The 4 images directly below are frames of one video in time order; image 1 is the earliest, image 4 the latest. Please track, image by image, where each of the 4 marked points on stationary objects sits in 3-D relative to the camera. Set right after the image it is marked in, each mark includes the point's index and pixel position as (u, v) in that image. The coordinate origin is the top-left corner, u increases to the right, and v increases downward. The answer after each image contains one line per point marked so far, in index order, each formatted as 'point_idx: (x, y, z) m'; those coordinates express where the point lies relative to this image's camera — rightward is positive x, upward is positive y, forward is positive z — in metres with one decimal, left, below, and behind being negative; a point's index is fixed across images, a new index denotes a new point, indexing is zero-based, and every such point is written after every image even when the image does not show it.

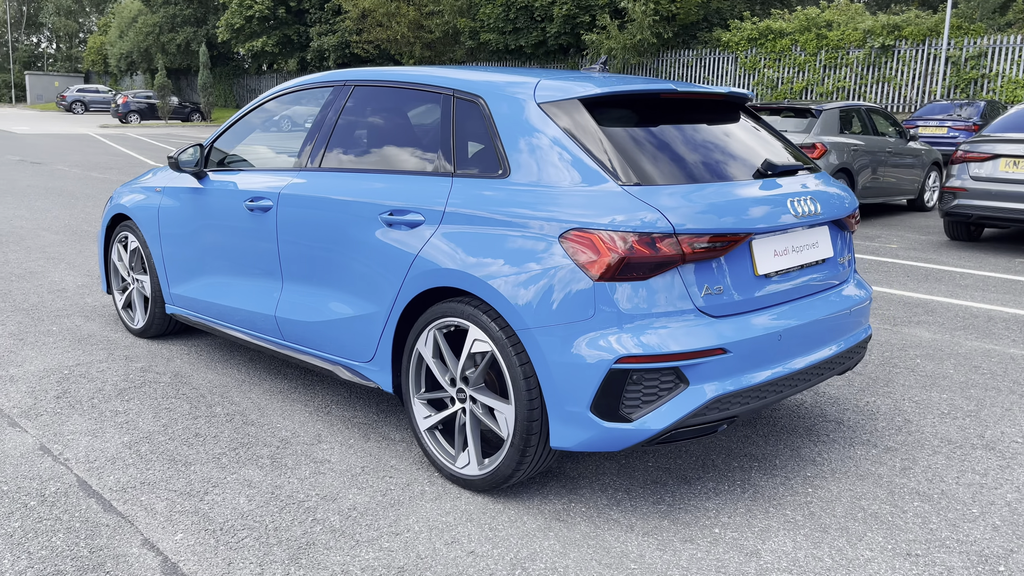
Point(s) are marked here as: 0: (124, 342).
0: (-2.3, -0.3, +5.1) m
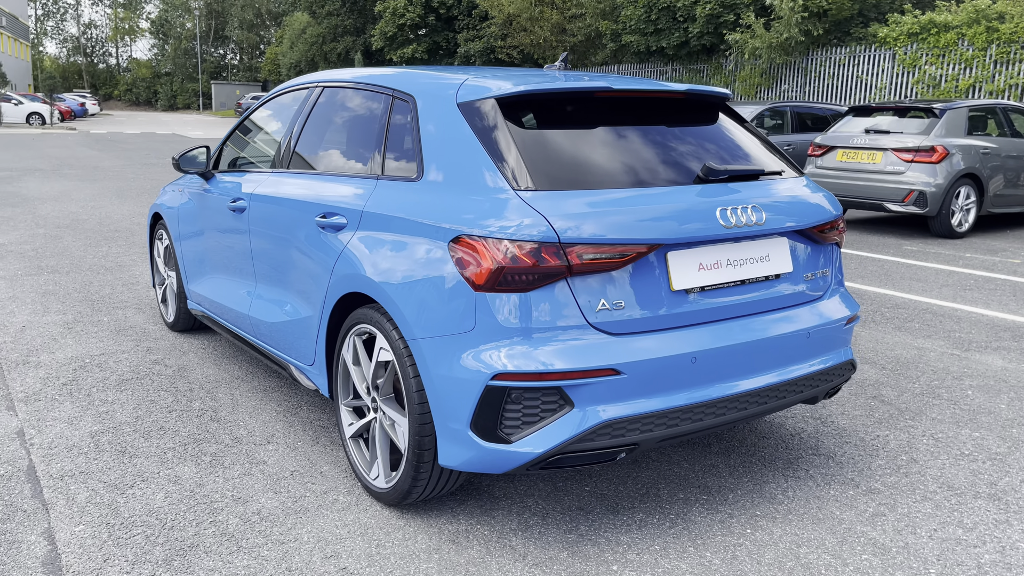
0: (-2.2, -0.3, +5.3) m
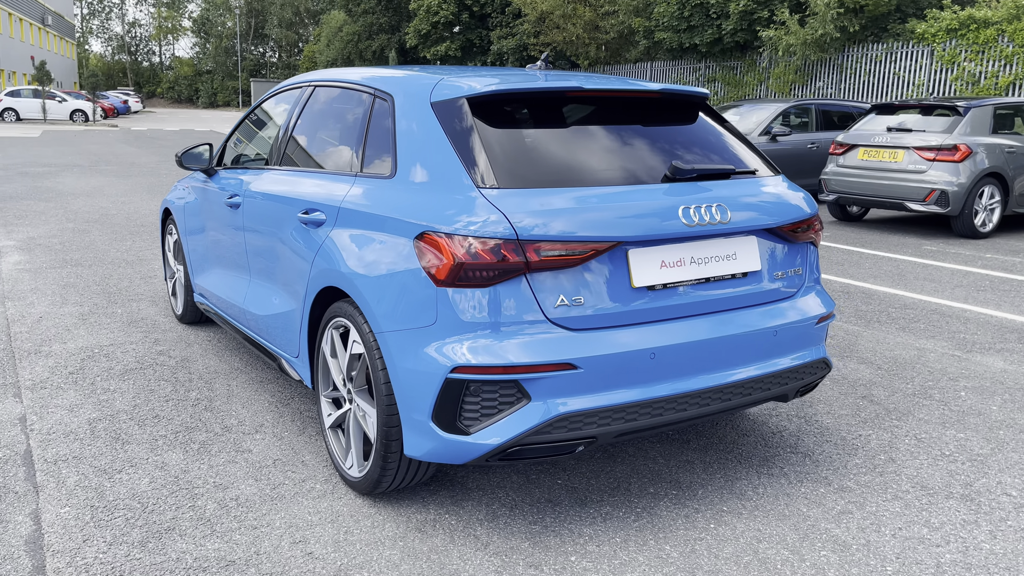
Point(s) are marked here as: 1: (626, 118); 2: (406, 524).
0: (-2.2, -0.2, +5.5) m
1: (+0.4, +0.6, +3.2) m
2: (-0.4, -0.8, +2.9) m
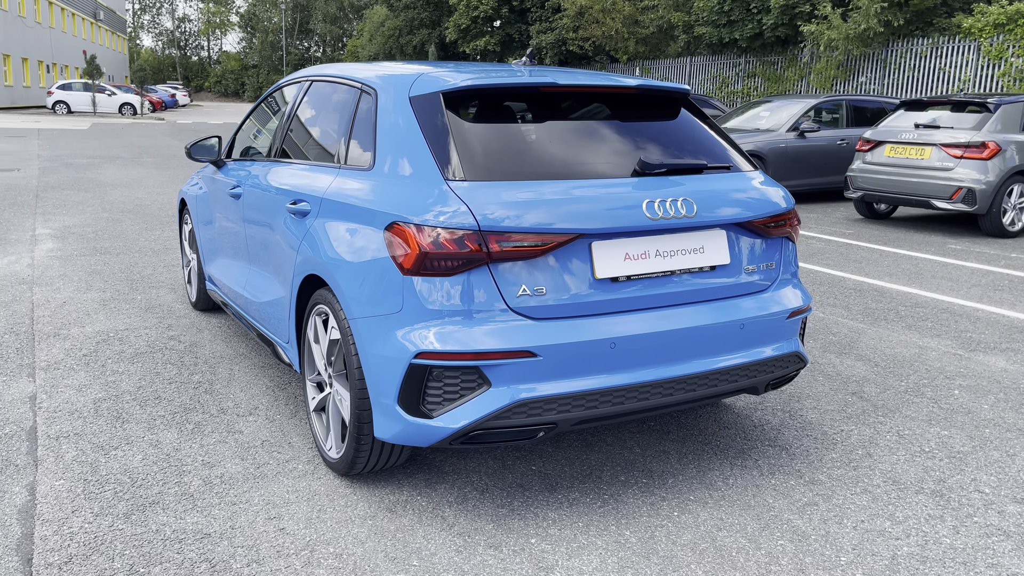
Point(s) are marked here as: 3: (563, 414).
0: (-2.2, -0.2, +5.7) m
1: (+0.3, +0.7, +3.2) m
2: (-0.5, -0.8, +3.0) m
3: (+0.2, -0.4, +2.8) m
